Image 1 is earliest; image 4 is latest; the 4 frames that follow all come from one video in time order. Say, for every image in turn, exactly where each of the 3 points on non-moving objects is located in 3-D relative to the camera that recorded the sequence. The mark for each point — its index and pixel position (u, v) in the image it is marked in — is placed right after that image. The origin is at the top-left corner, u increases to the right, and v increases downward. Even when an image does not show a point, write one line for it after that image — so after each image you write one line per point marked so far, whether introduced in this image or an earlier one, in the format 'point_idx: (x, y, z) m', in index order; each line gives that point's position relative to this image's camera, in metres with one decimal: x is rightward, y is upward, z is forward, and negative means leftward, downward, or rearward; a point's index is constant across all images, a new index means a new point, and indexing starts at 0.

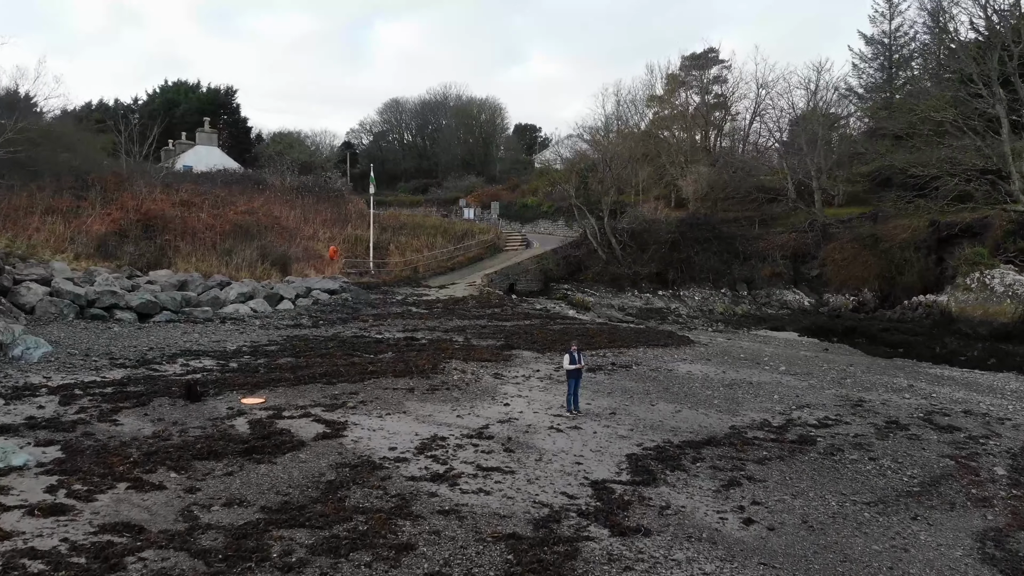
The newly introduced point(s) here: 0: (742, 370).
0: (+3.7, -1.3, +15.0) m
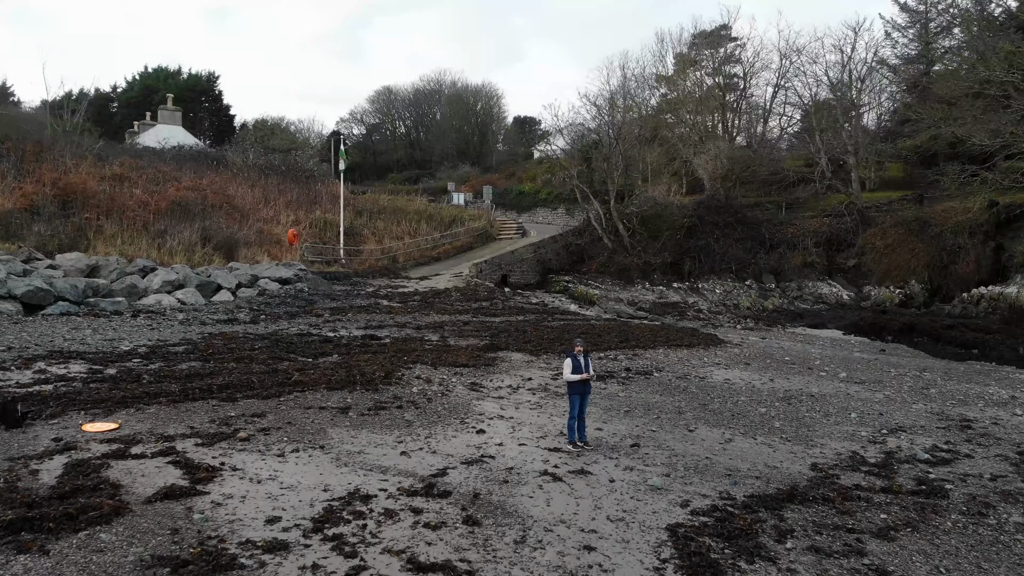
0: (+3.6, -1.1, +11.6) m
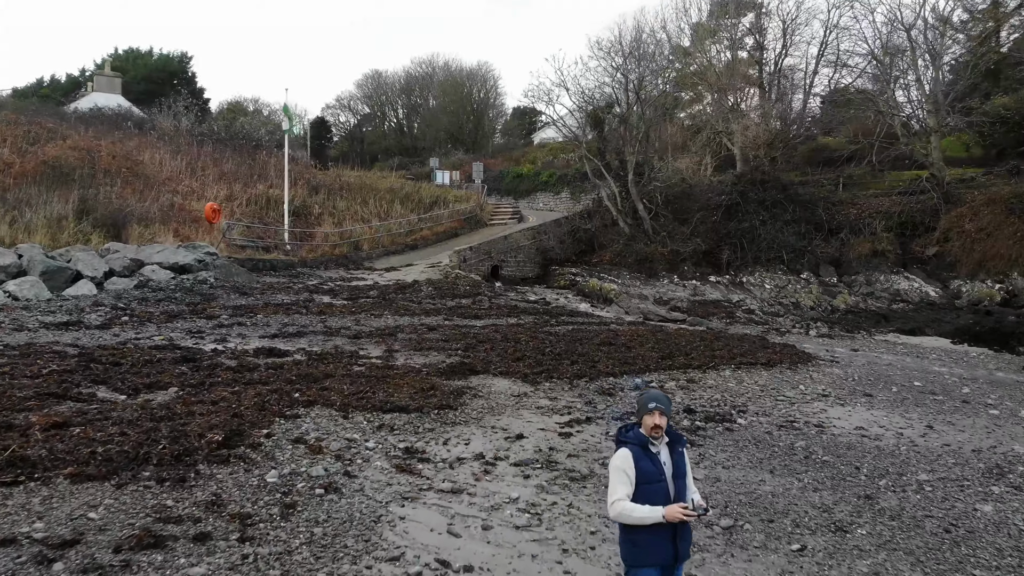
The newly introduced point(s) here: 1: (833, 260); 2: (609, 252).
0: (+3.4, -1.0, +7.0) m
1: (+6.4, +0.6, +18.4) m
2: (+2.1, +0.8, +19.7) m
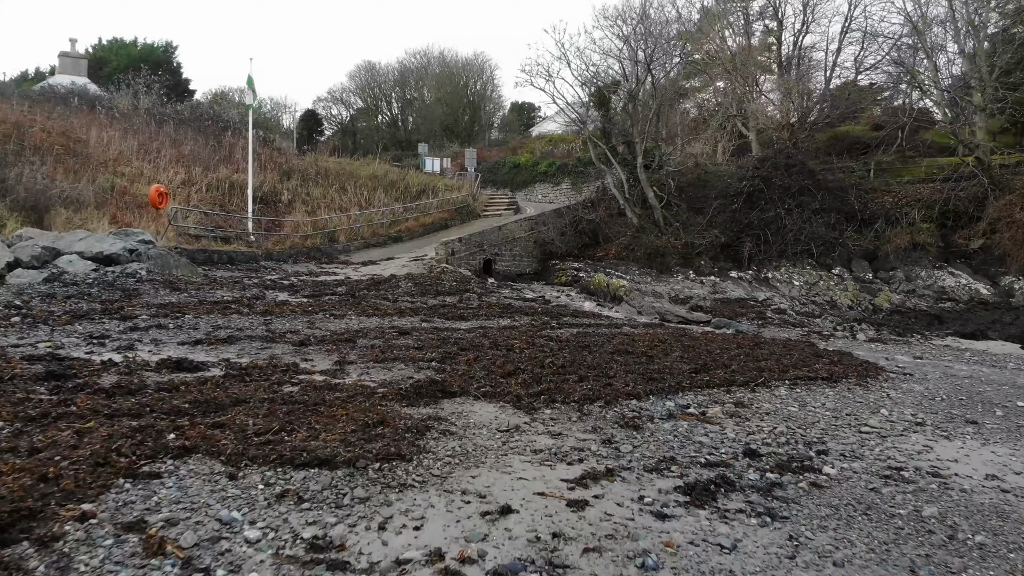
0: (+3.3, -1.0, +5.1) m
1: (+6.3, +0.6, +16.5) m
2: (+2.0, +0.8, +17.8) m
